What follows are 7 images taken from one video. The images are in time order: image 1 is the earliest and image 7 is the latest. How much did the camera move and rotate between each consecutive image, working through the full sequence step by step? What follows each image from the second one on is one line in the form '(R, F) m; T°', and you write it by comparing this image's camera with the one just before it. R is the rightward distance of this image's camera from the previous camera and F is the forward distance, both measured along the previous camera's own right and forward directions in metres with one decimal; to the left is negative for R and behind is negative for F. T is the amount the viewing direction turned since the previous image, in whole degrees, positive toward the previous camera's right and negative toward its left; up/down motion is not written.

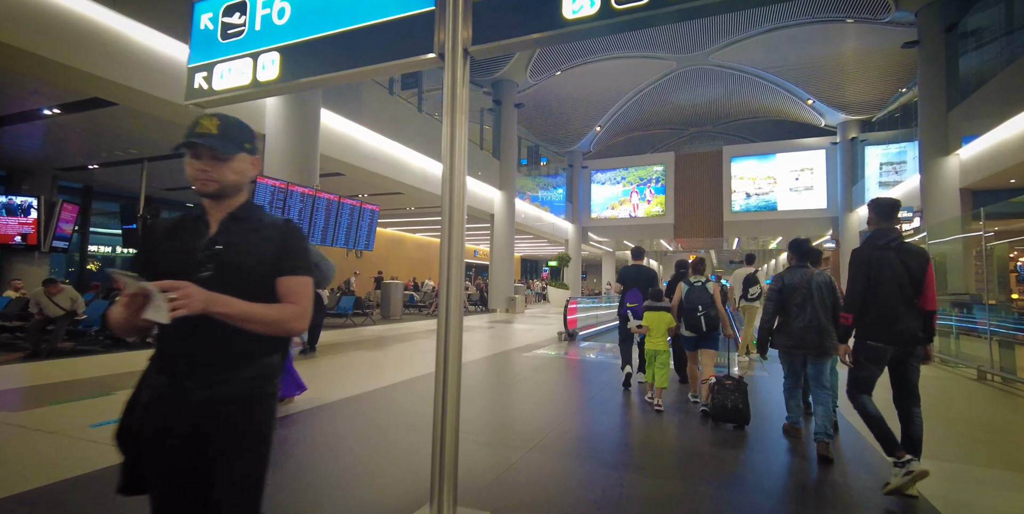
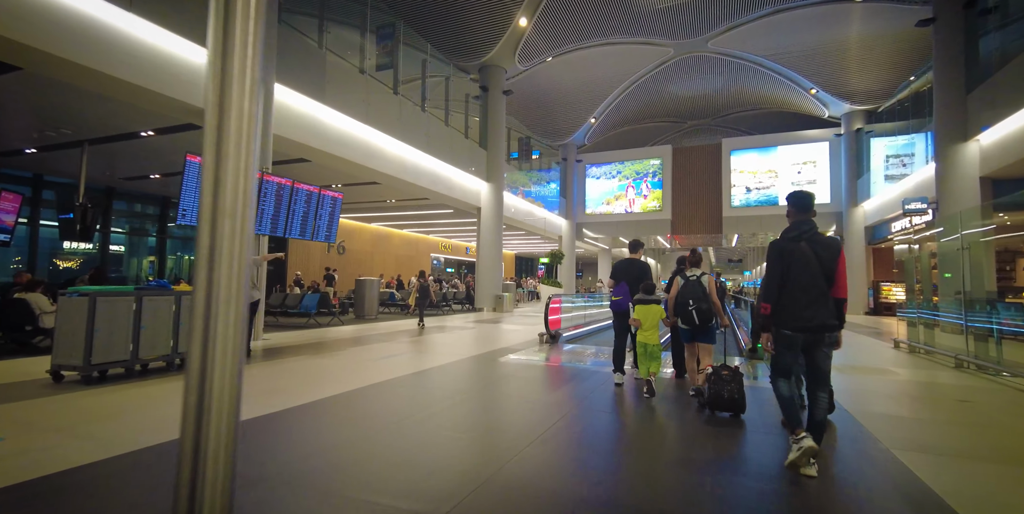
(+0.4, +0.9) m; 0°
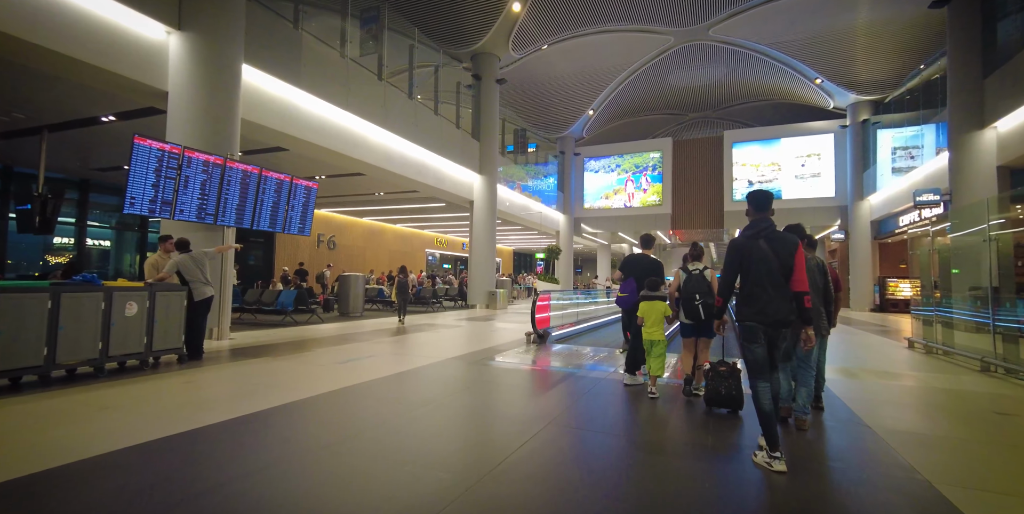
(+0.2, +0.5) m; 0°
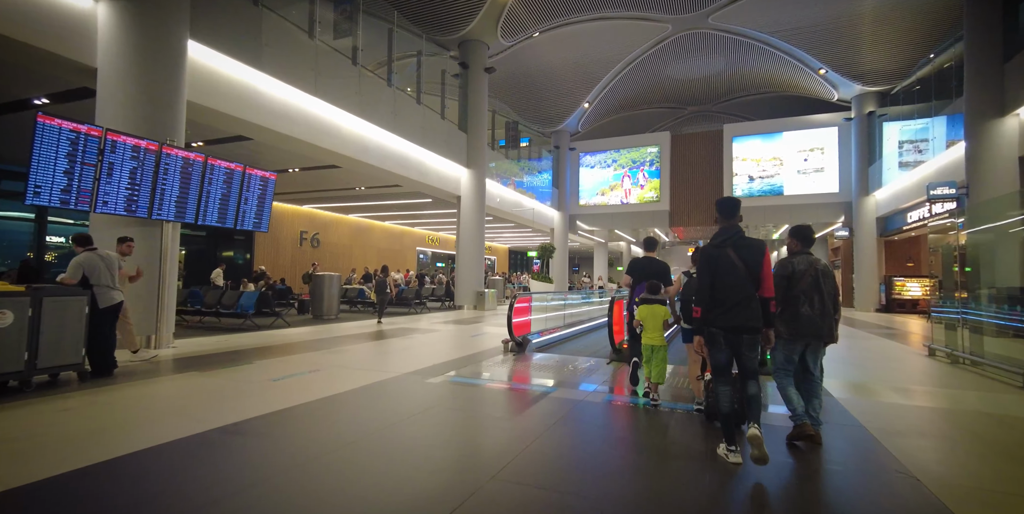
(+0.3, +0.7) m; 0°
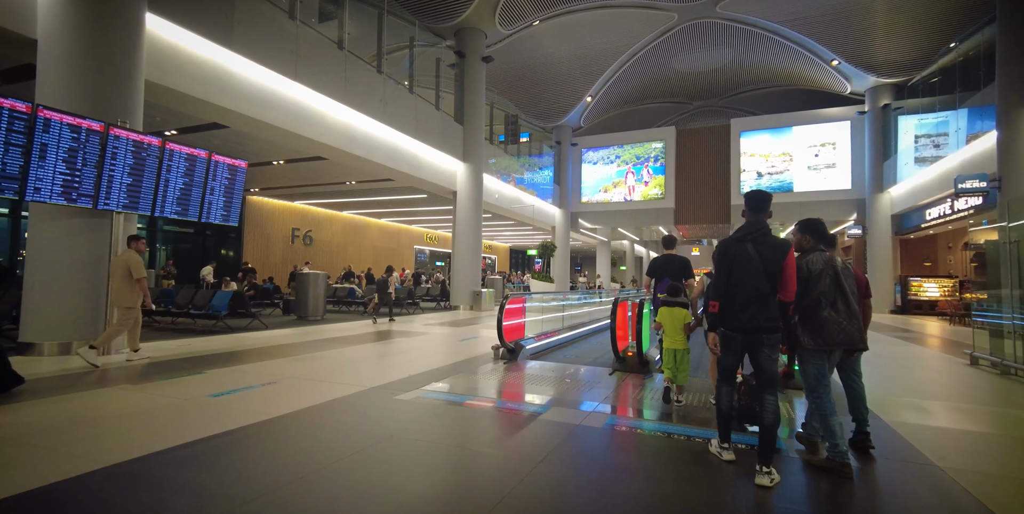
(+0.1, +0.7) m; 0°
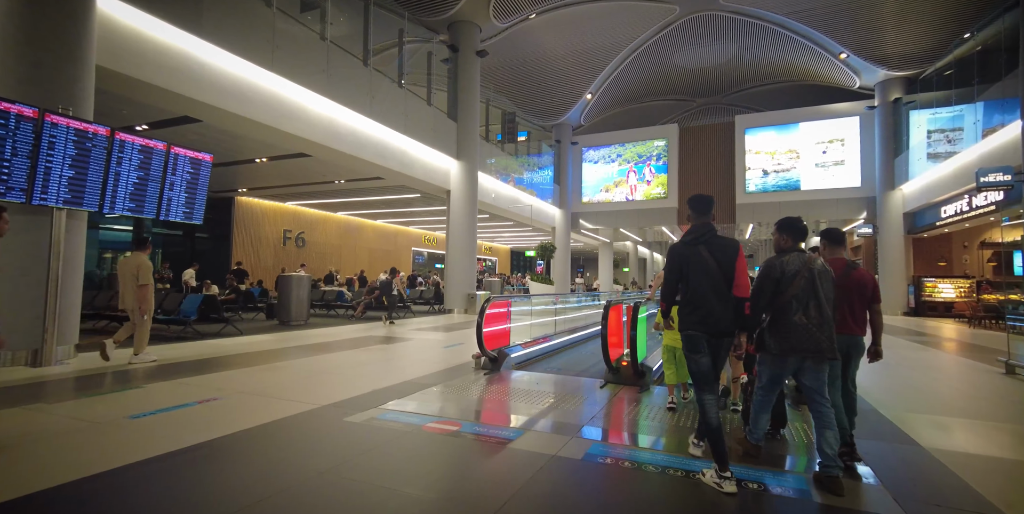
(+0.2, +0.5) m; 0°
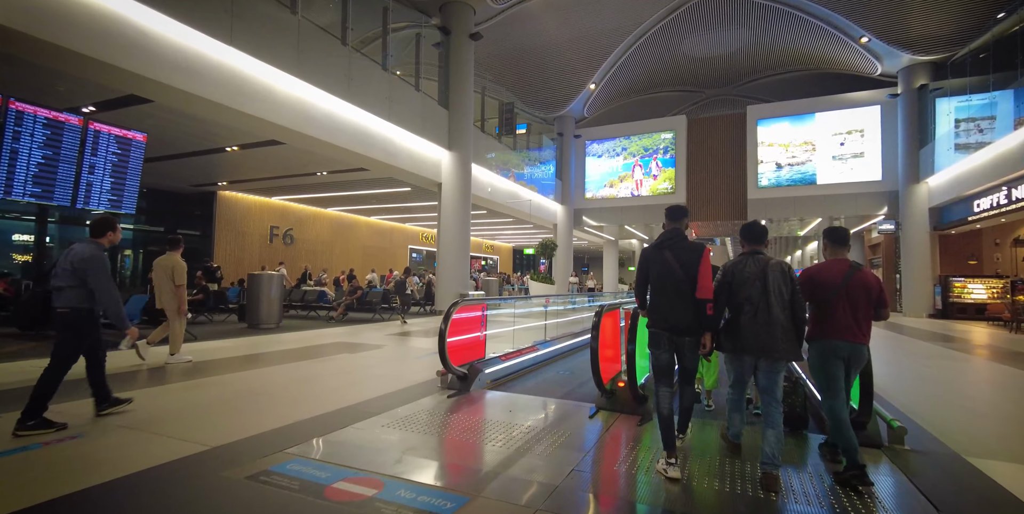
(+0.3, +0.9) m; -1°
